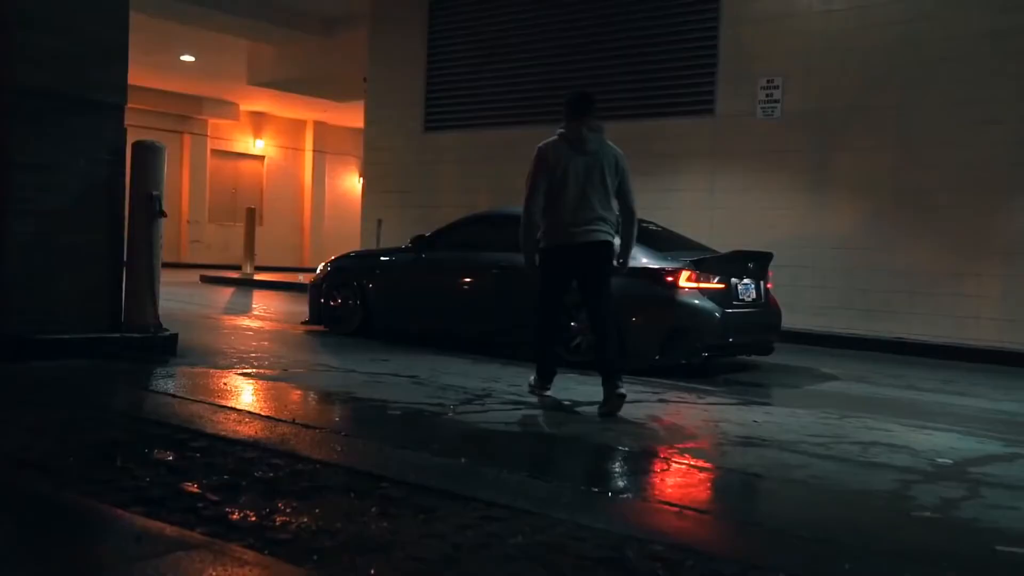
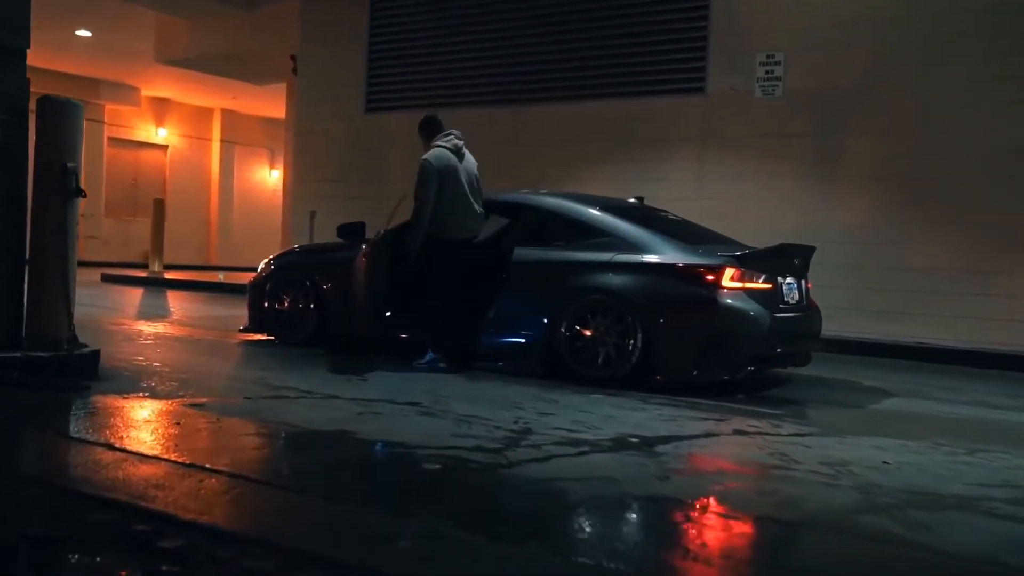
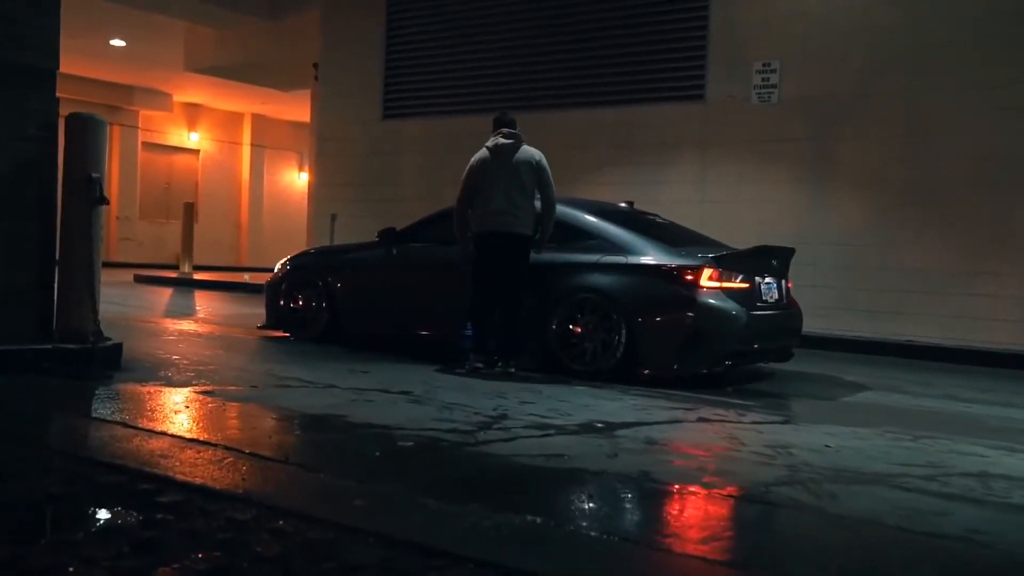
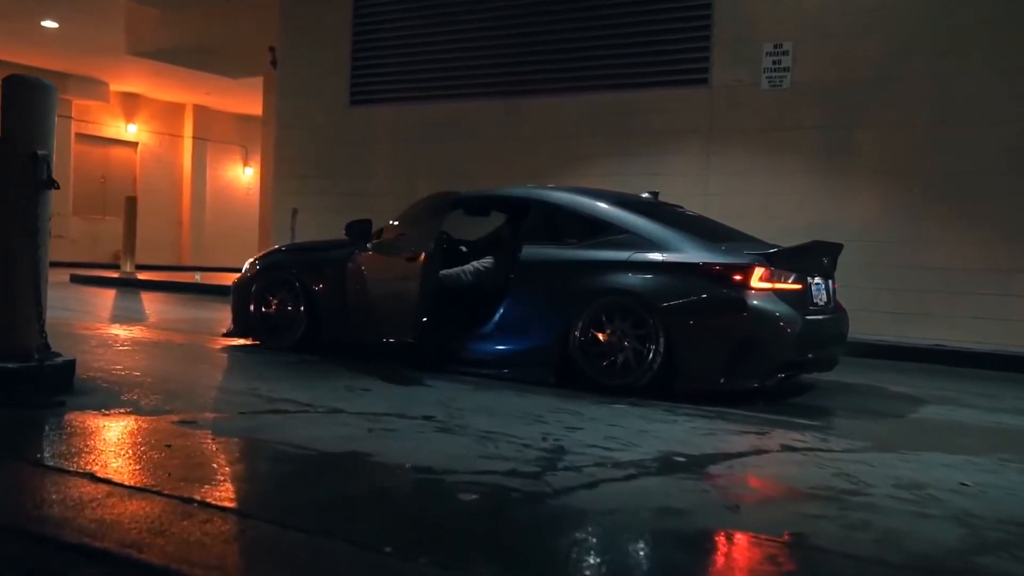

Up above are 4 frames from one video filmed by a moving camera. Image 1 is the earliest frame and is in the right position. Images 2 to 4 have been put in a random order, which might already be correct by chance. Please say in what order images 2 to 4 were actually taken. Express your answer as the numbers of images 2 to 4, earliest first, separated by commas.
3, 2, 4
